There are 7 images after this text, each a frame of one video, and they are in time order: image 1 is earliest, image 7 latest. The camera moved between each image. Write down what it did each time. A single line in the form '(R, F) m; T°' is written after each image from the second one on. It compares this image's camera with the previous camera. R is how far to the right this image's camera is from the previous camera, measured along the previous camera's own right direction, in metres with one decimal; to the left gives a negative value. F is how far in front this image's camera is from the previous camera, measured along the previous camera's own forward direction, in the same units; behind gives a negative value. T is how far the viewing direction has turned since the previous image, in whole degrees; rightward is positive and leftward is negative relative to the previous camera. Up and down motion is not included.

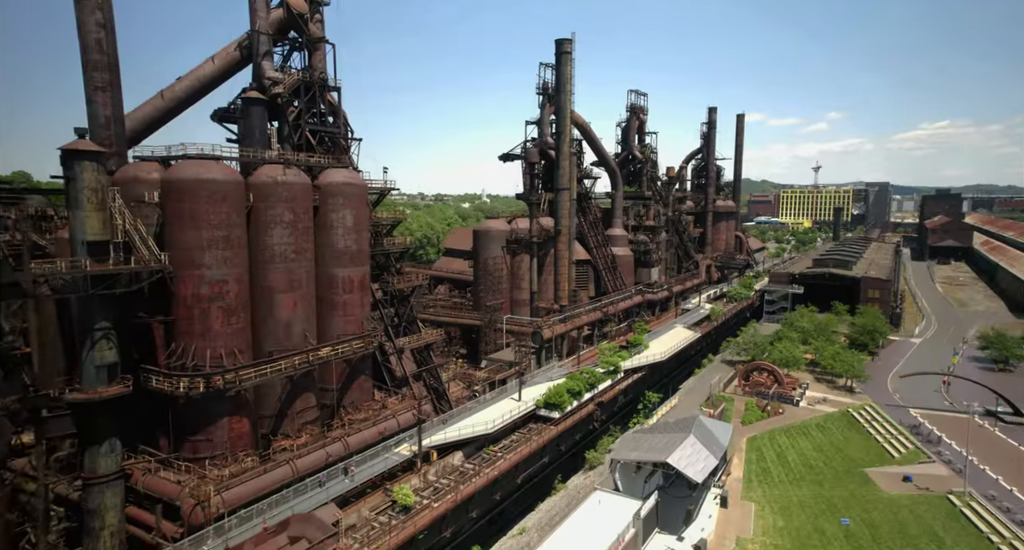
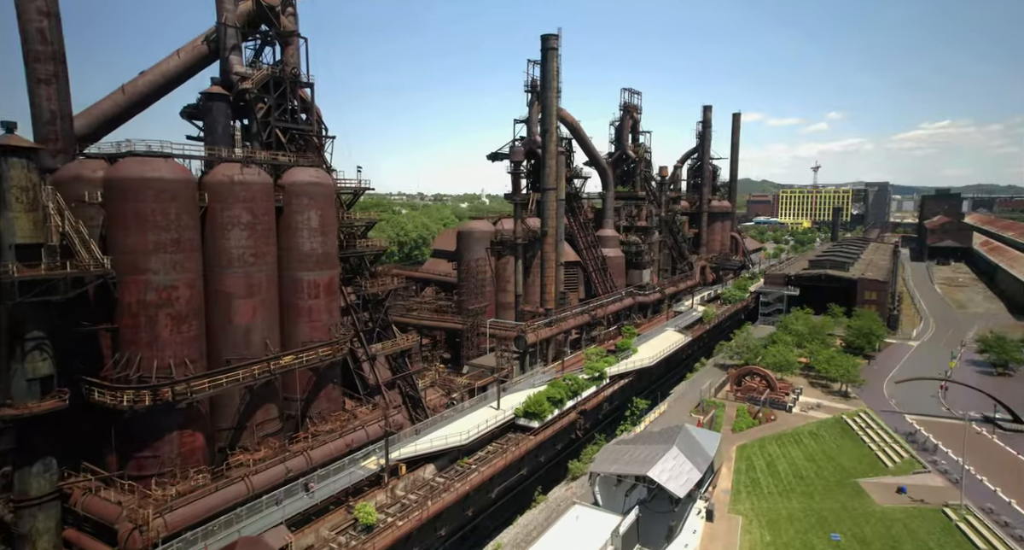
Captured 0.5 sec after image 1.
(+1.3, +1.4) m; 0°
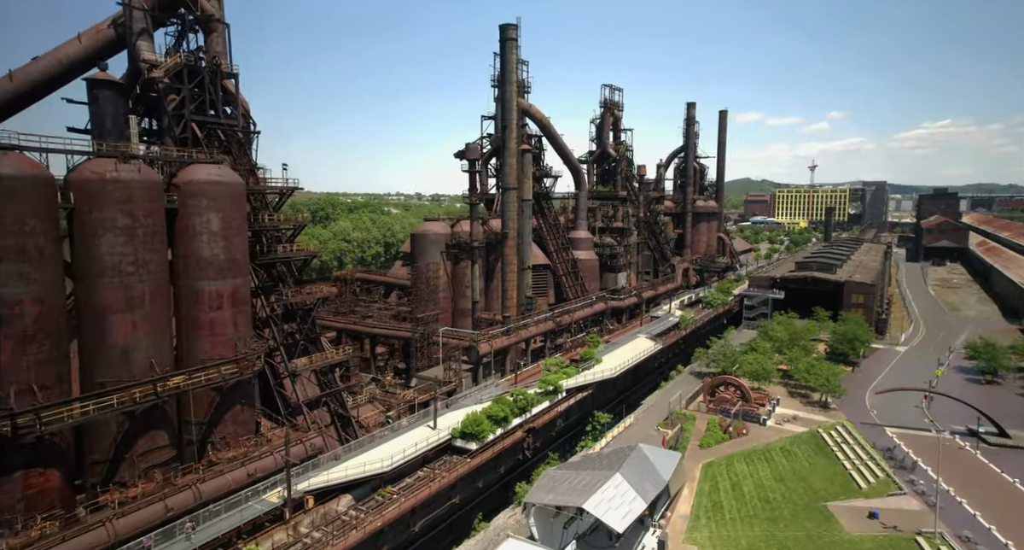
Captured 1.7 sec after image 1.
(+3.4, +2.8) m; 0°
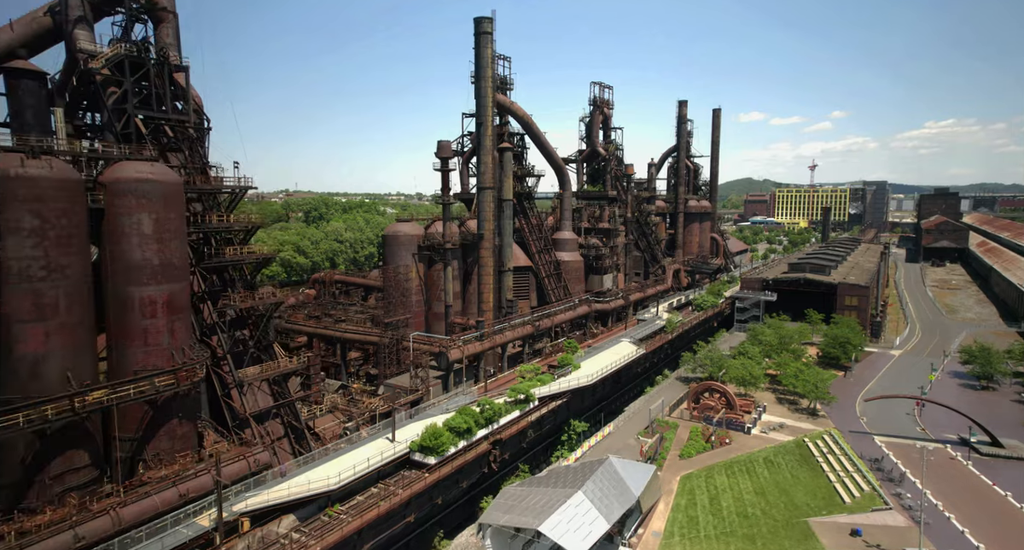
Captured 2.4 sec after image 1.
(+2.0, +1.6) m; 0°
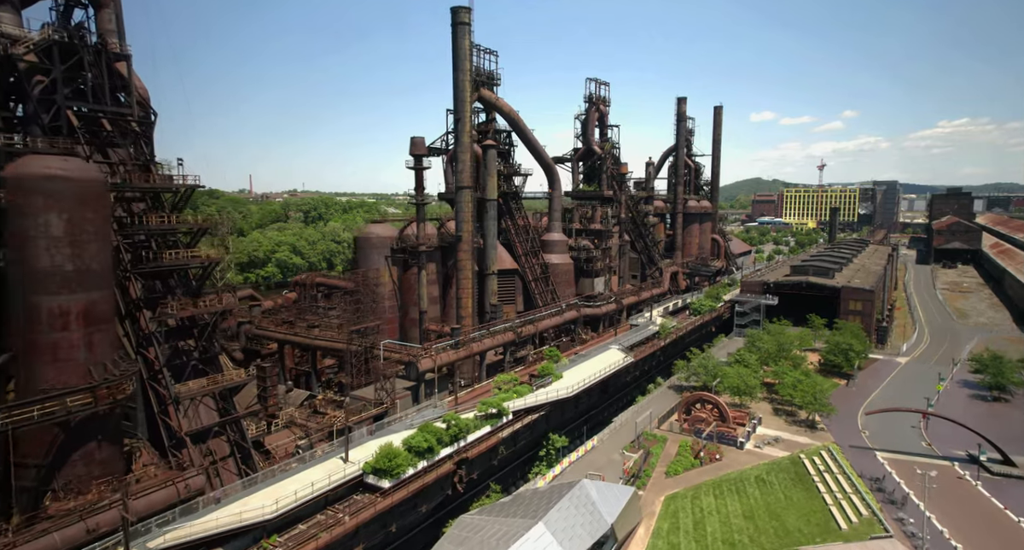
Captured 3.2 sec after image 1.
(+2.2, +2.4) m; -1°
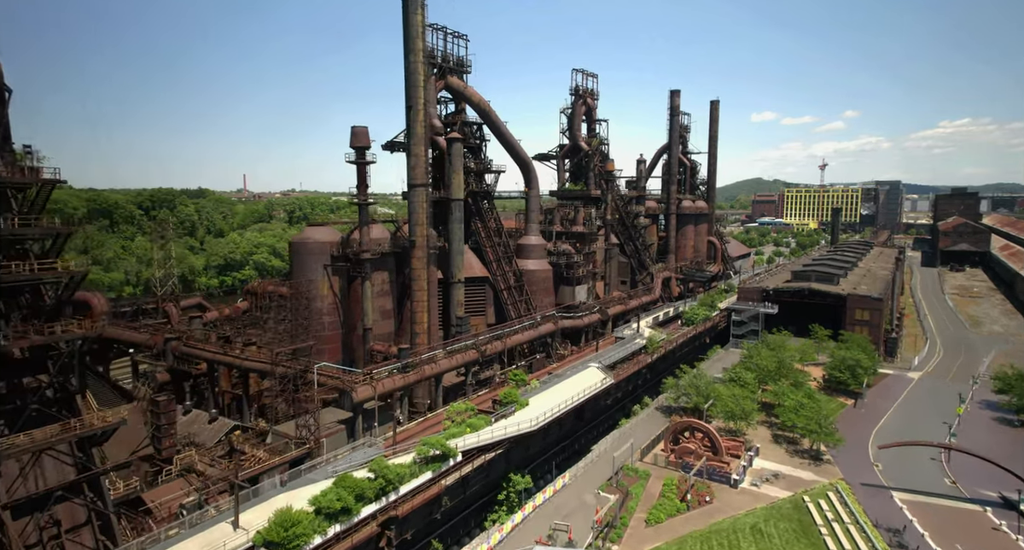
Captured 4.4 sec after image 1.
(+2.6, +5.6) m; 0°
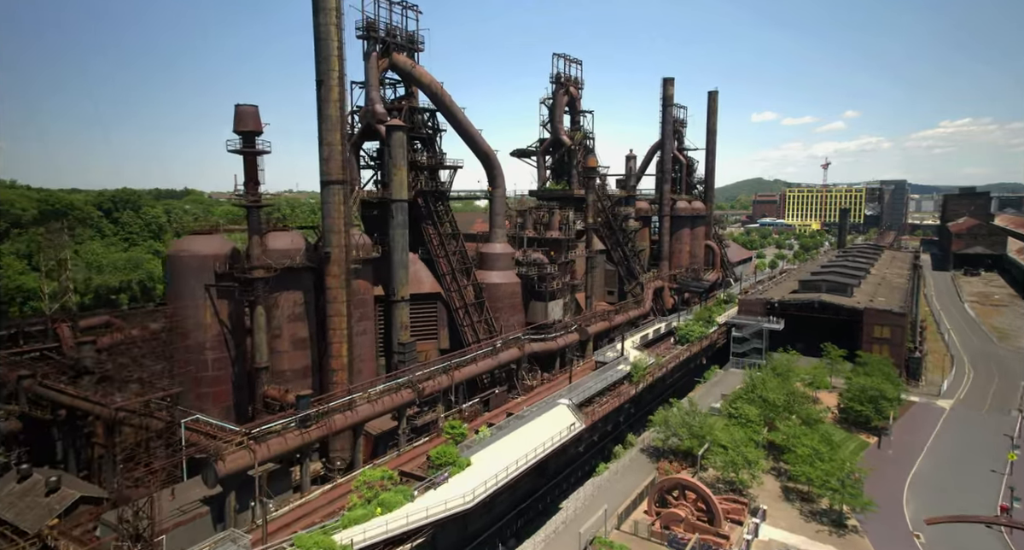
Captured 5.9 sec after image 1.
(+3.1, +8.2) m; 0°
